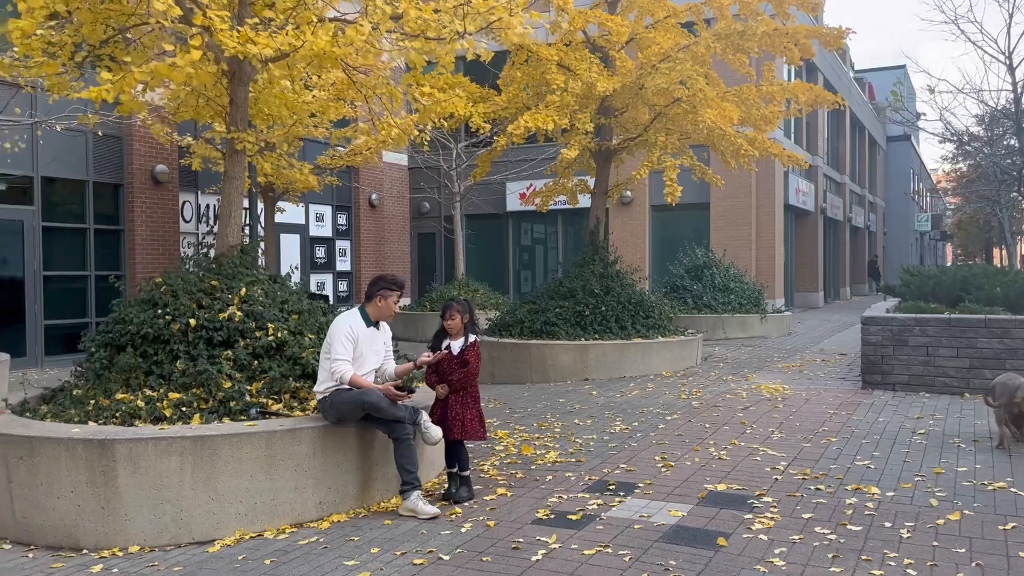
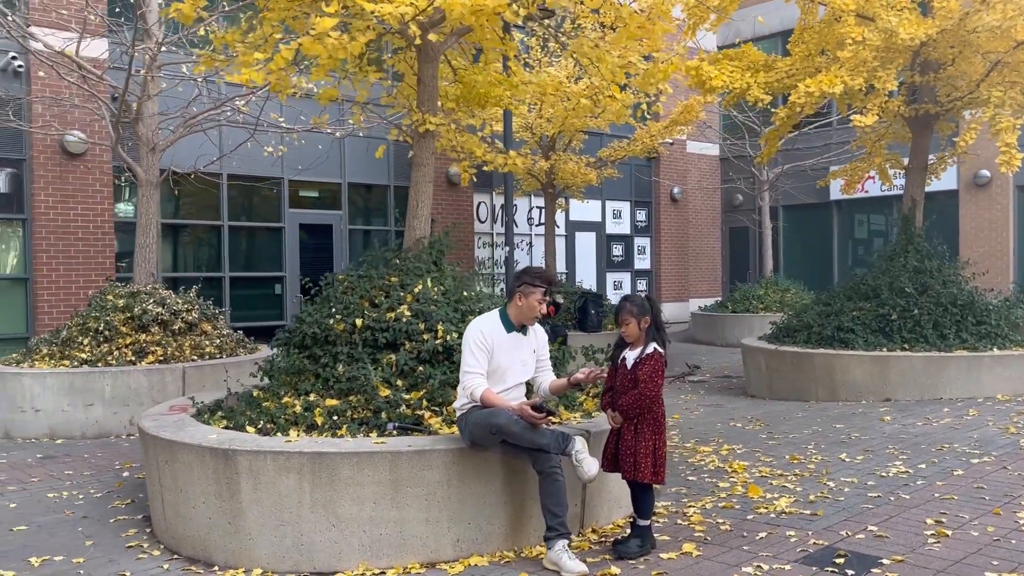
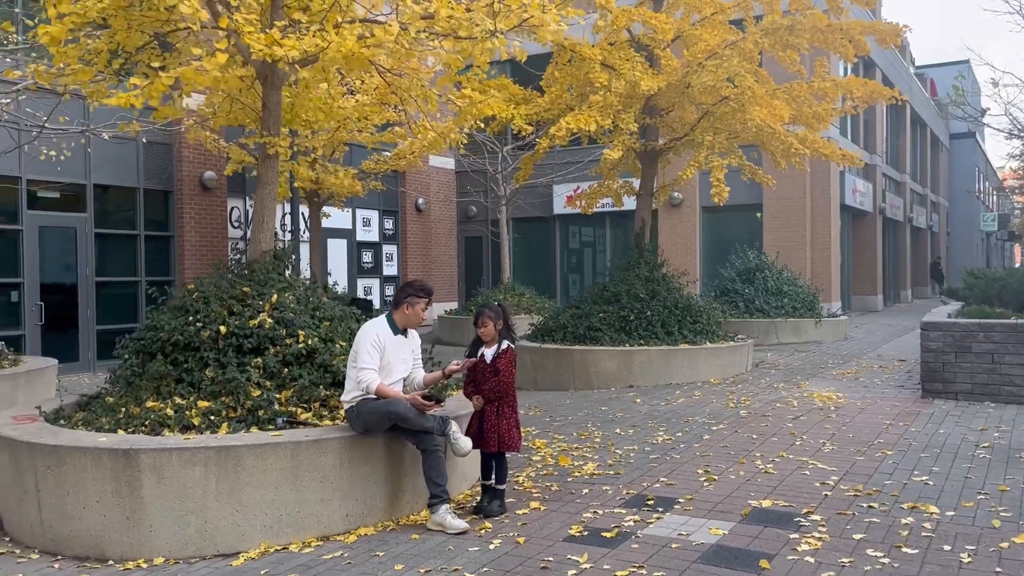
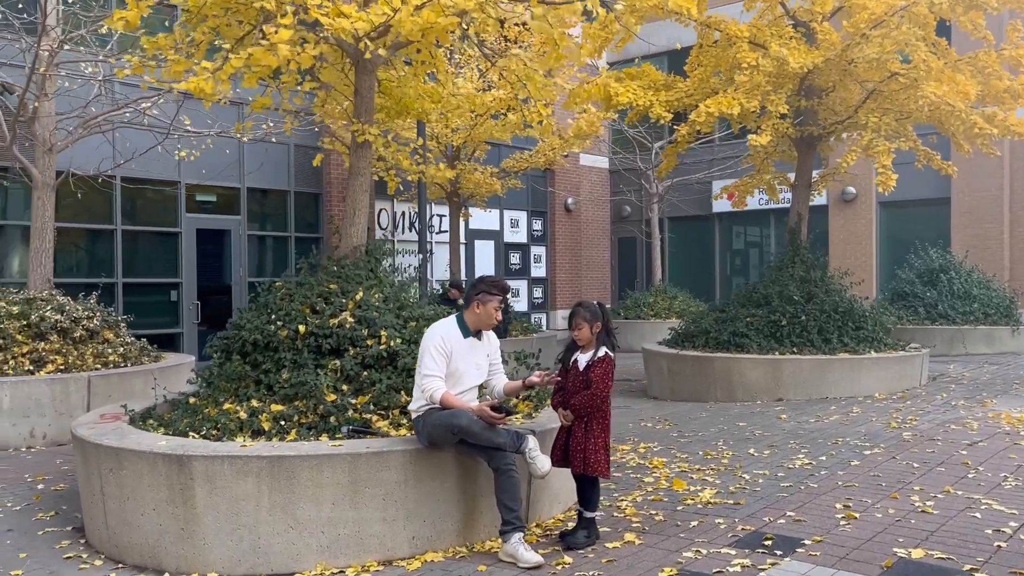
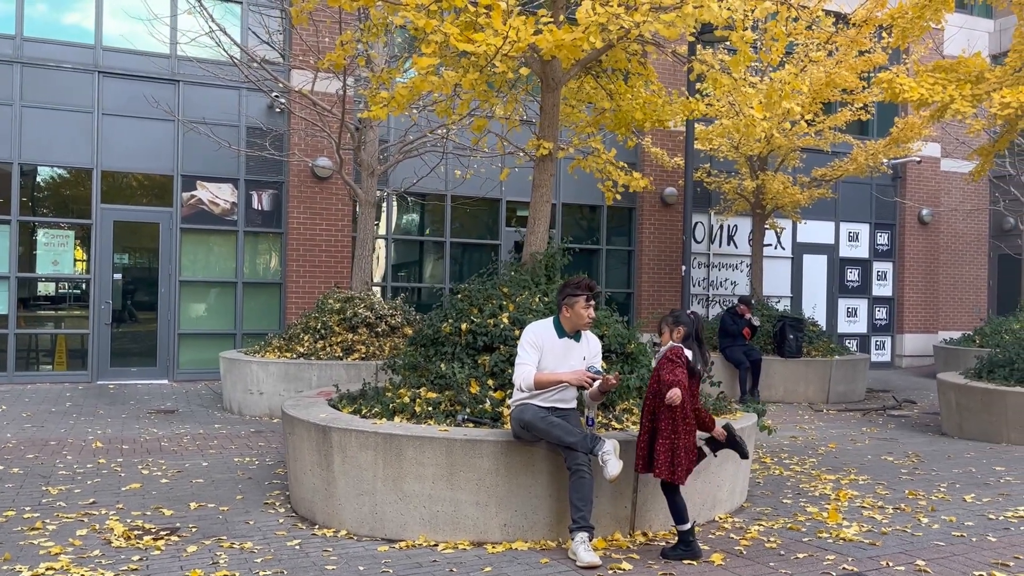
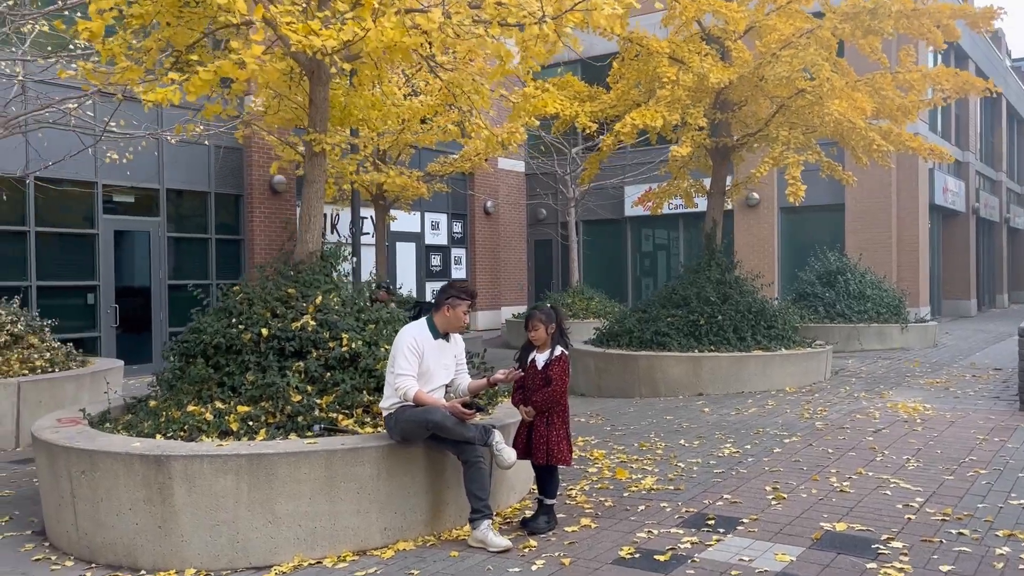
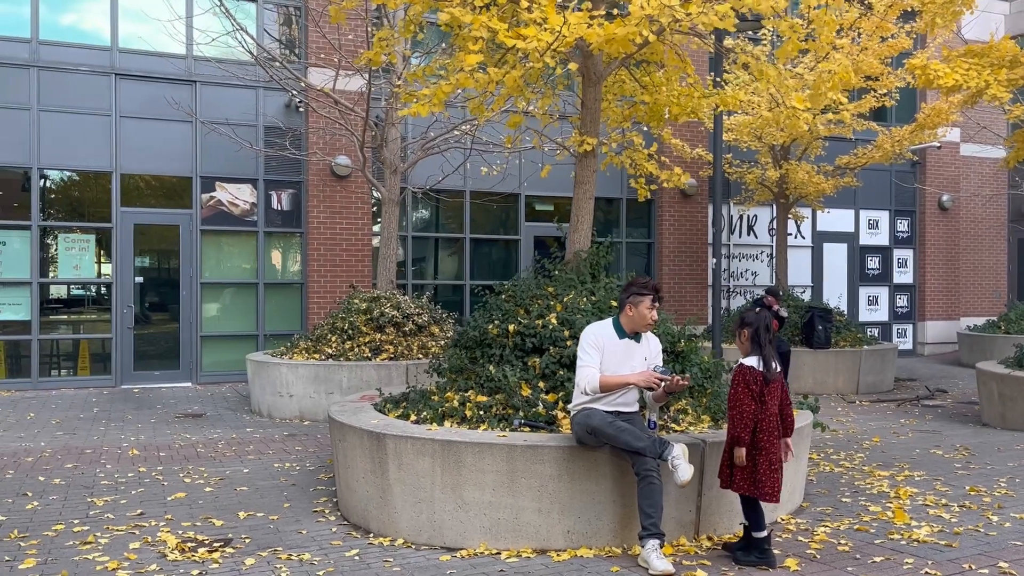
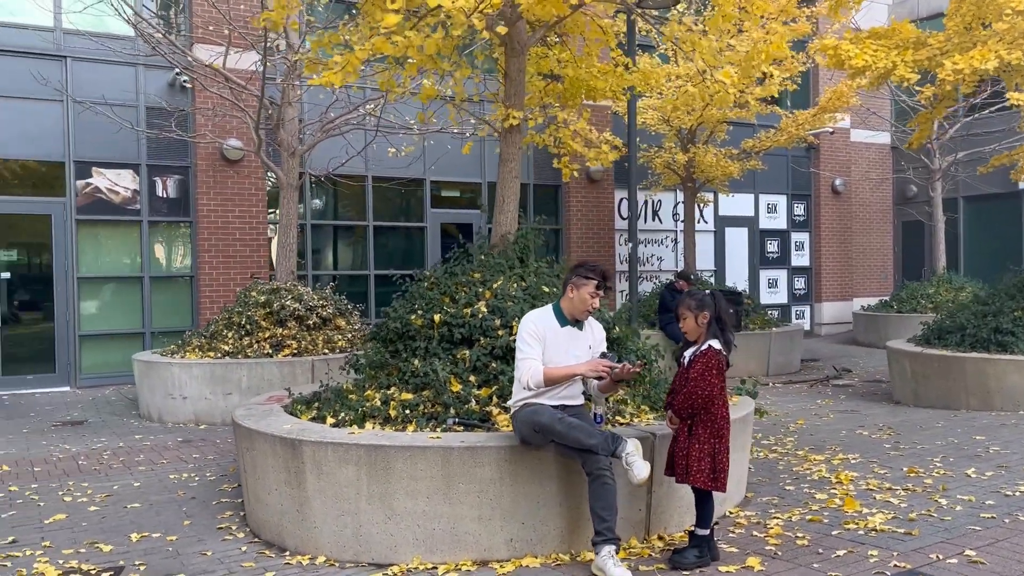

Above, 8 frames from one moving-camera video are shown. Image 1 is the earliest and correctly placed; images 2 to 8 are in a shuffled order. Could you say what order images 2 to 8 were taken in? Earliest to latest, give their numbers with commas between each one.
3, 6, 4, 2, 8, 7, 5
